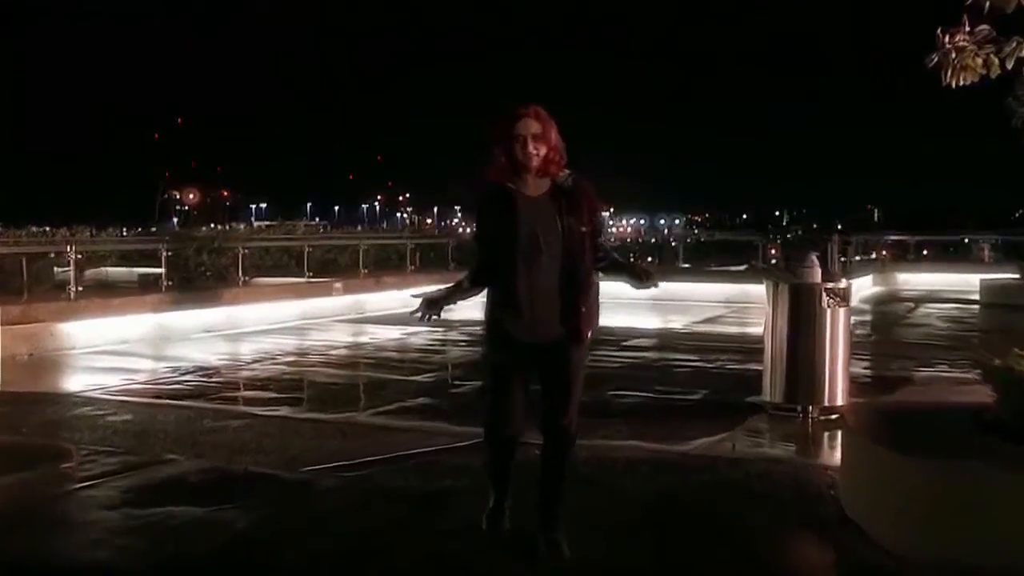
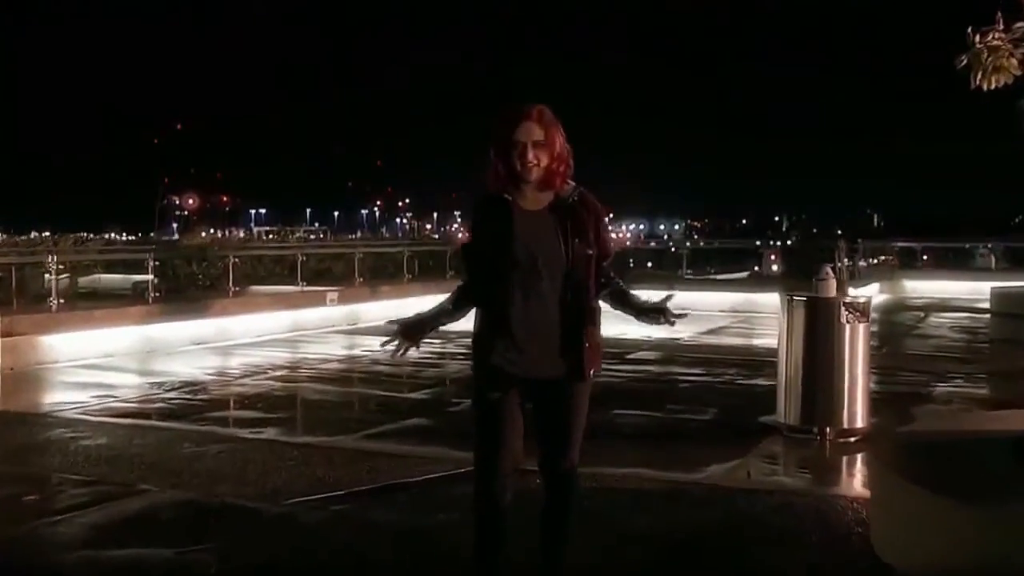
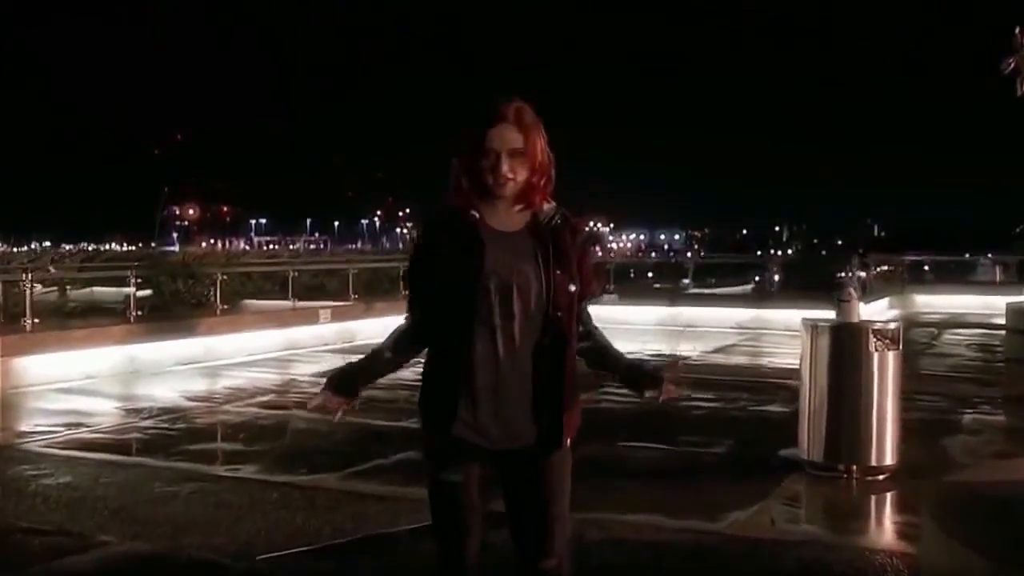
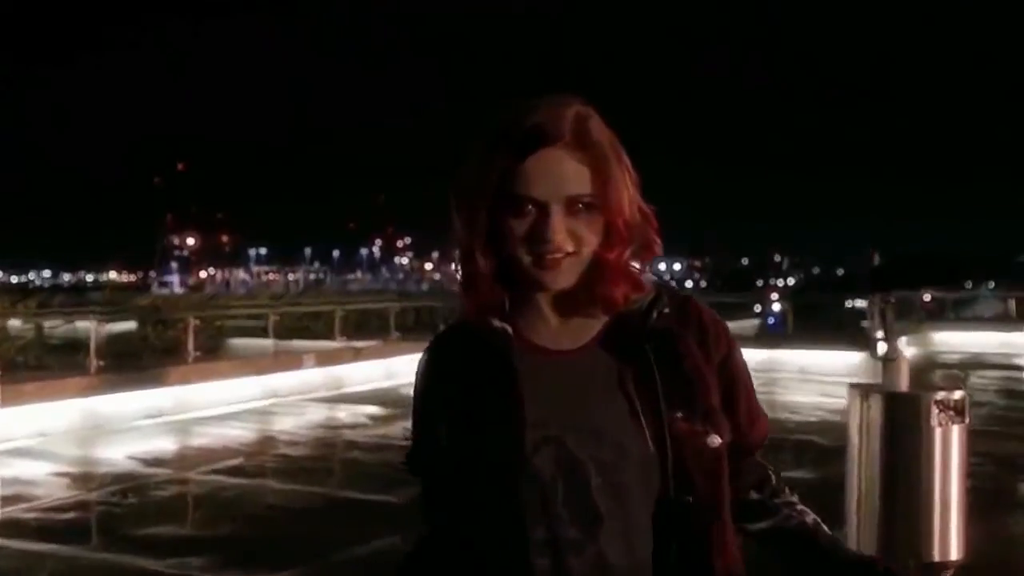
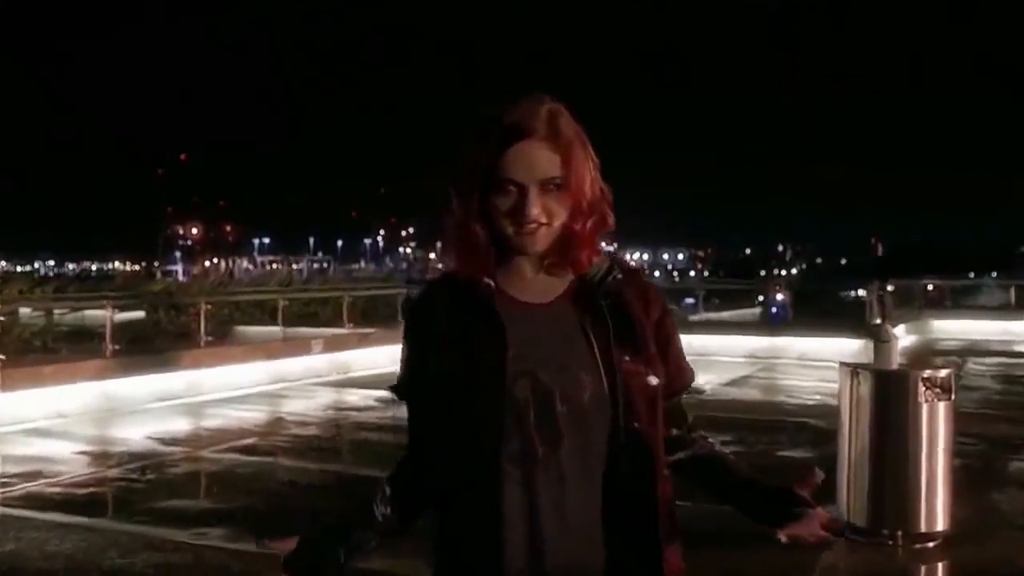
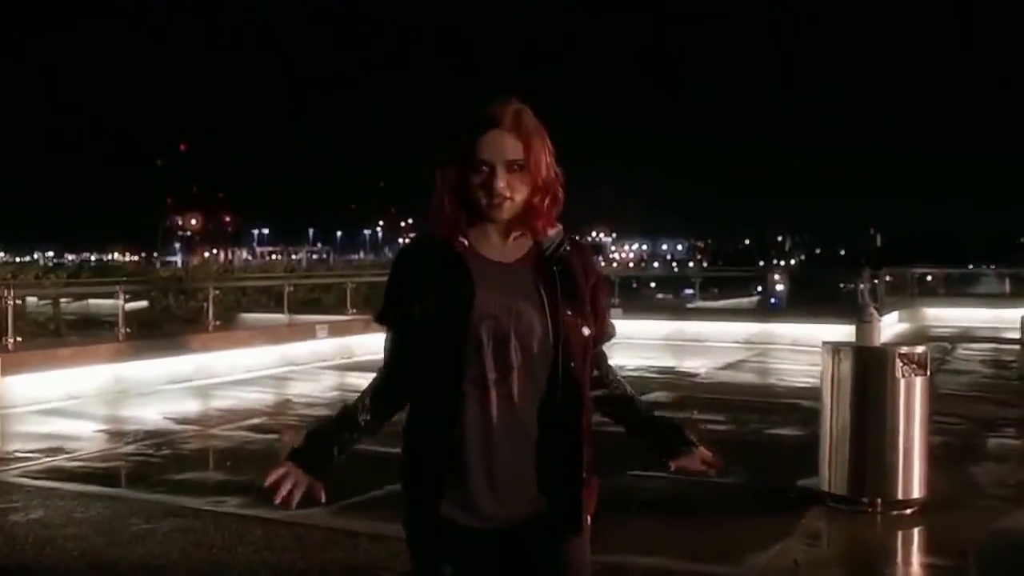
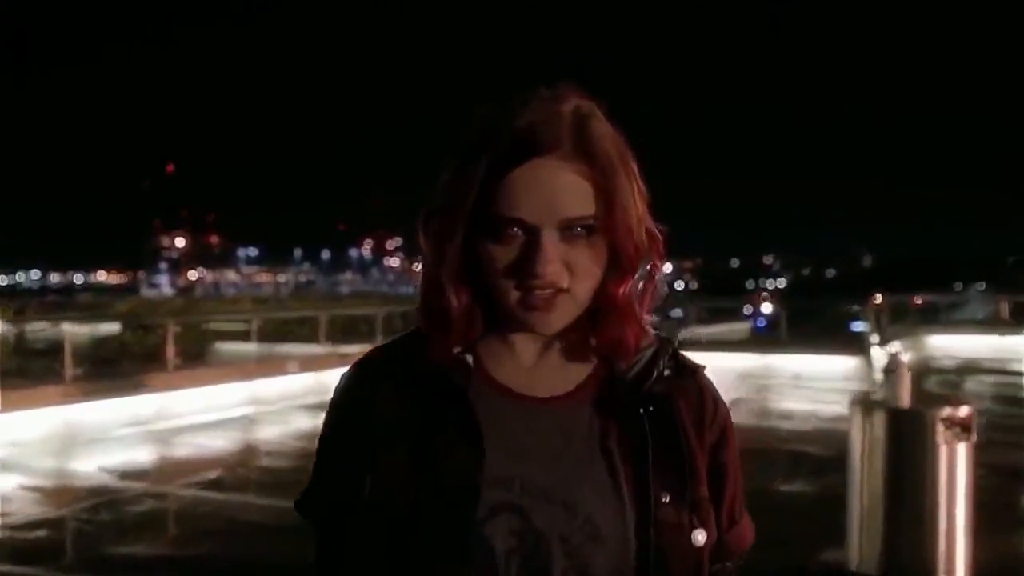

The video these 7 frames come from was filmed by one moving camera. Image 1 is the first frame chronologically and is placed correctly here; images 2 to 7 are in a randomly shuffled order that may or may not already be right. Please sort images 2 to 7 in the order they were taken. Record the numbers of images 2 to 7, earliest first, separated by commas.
2, 3, 6, 5, 4, 7
